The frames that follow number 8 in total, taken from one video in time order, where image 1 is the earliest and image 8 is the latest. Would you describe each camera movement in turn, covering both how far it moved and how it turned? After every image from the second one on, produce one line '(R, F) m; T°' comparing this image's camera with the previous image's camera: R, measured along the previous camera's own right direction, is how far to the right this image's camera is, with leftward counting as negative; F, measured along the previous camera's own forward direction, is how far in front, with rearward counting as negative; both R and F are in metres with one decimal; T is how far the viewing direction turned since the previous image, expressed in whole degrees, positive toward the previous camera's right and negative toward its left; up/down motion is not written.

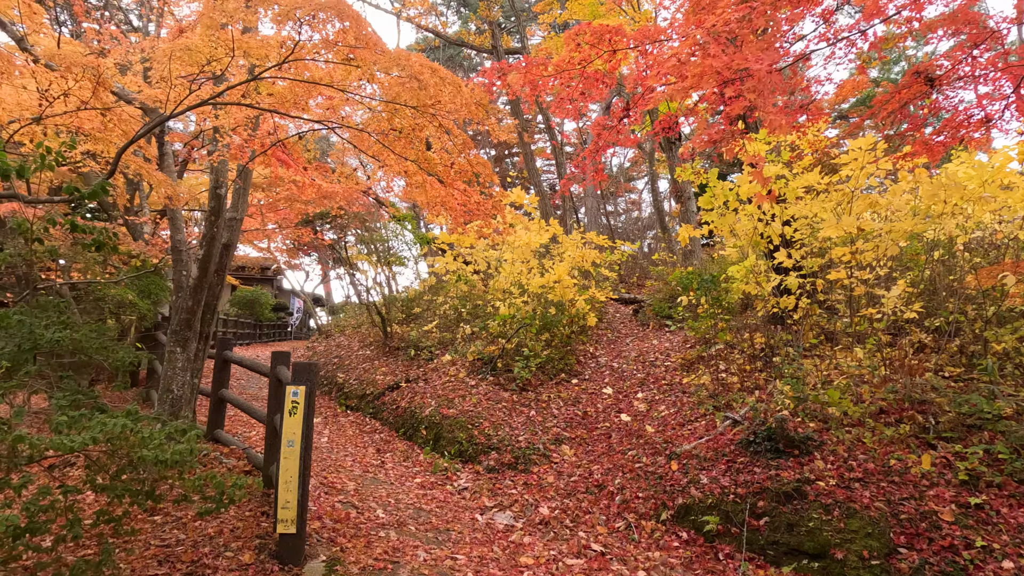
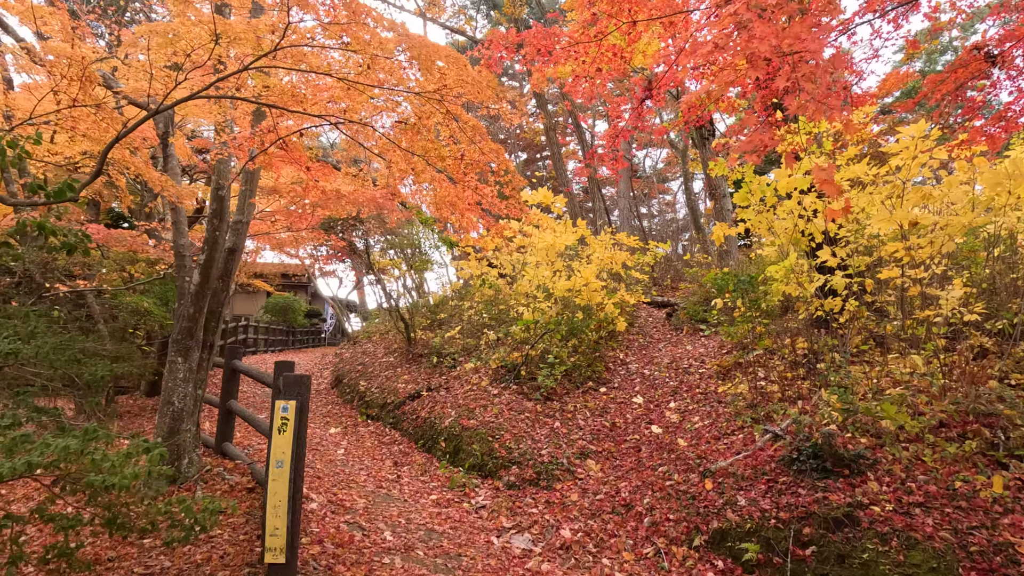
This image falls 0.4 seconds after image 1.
(+0.1, +0.3) m; -3°
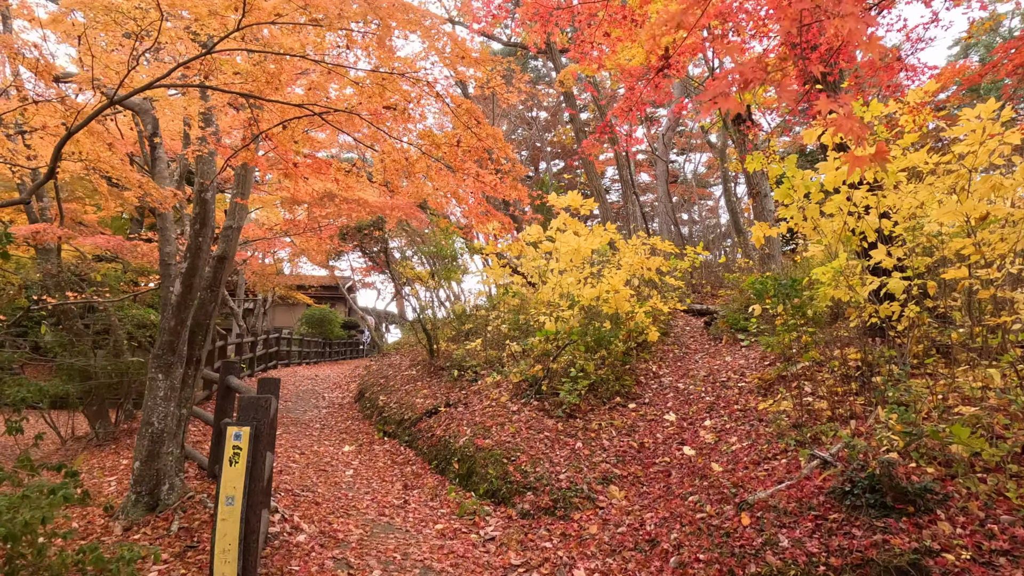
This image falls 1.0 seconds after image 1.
(+0.2, +0.5) m; -4°
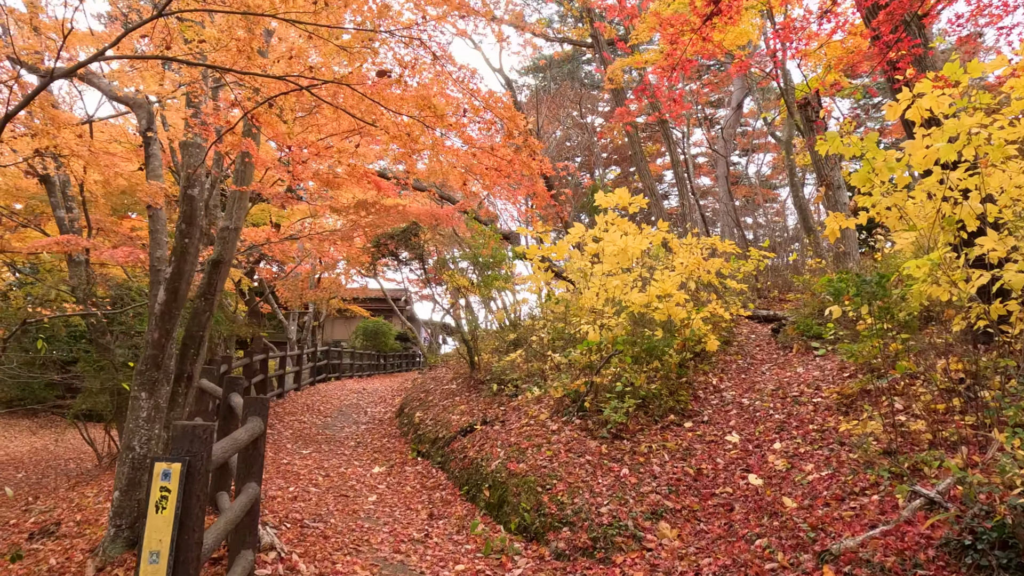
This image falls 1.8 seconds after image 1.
(+0.2, +0.6) m; -5°
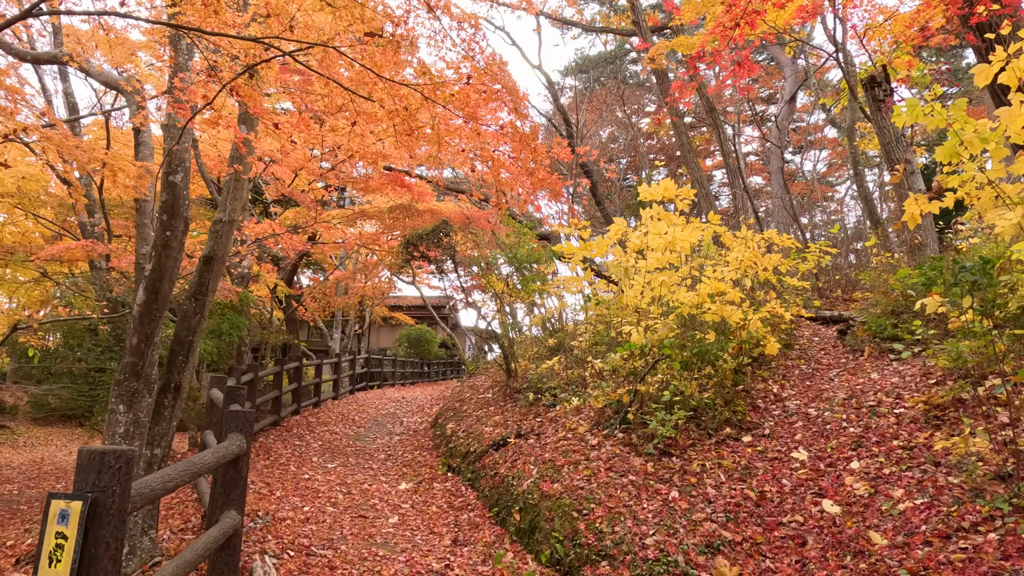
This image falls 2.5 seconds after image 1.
(+0.1, +0.6) m; -4°
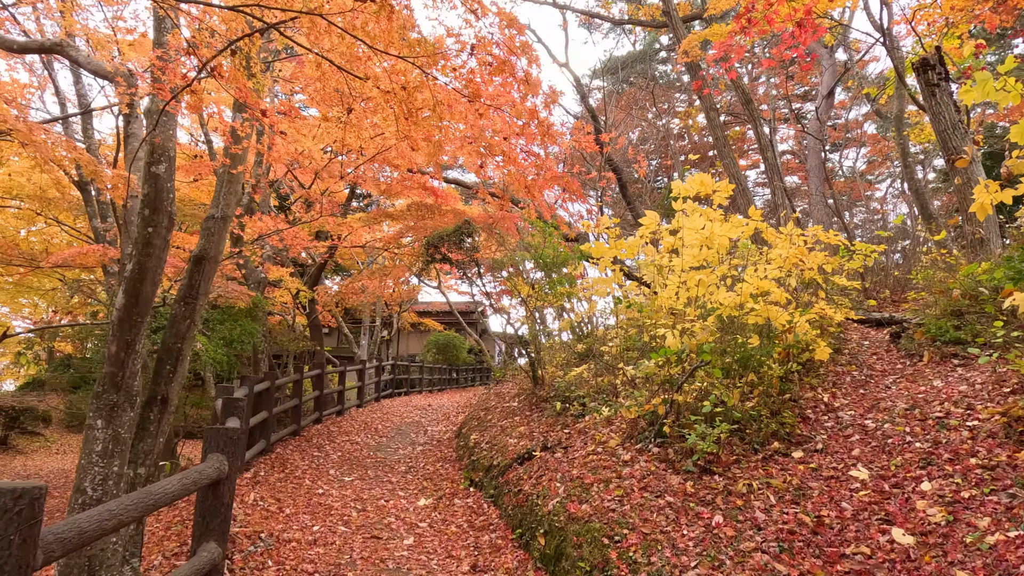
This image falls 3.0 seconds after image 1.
(0.0, +0.4) m; -3°
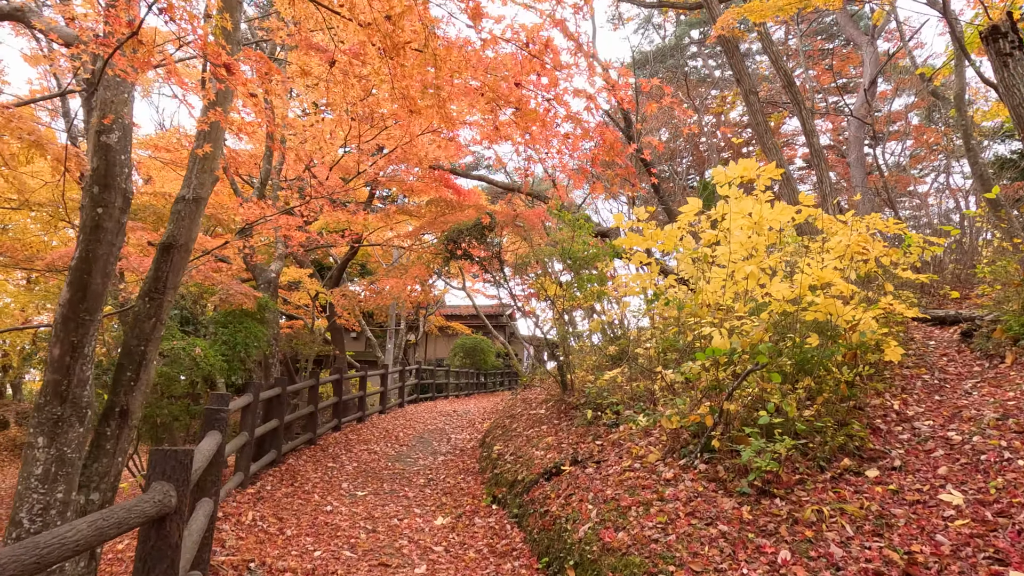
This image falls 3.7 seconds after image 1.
(0.0, +0.6) m; -2°
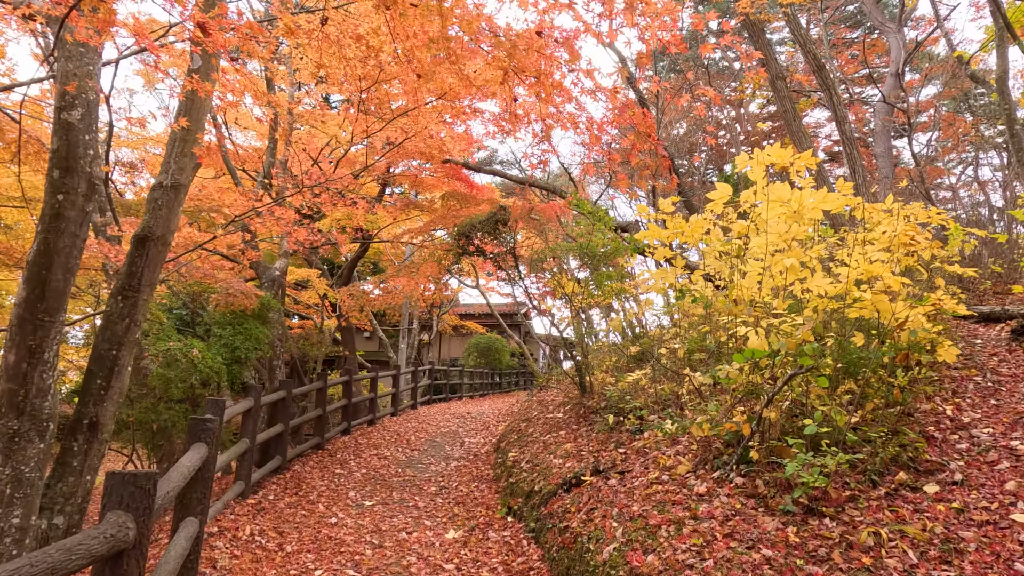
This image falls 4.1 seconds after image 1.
(0.0, +0.3) m; -1°
